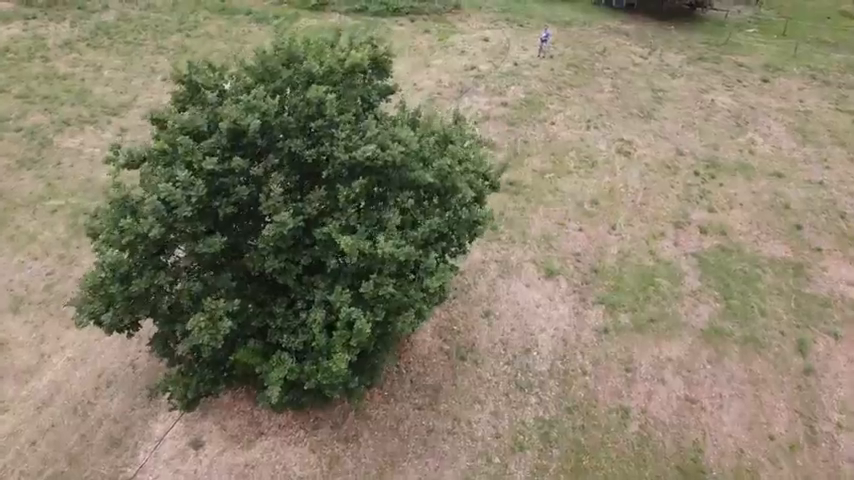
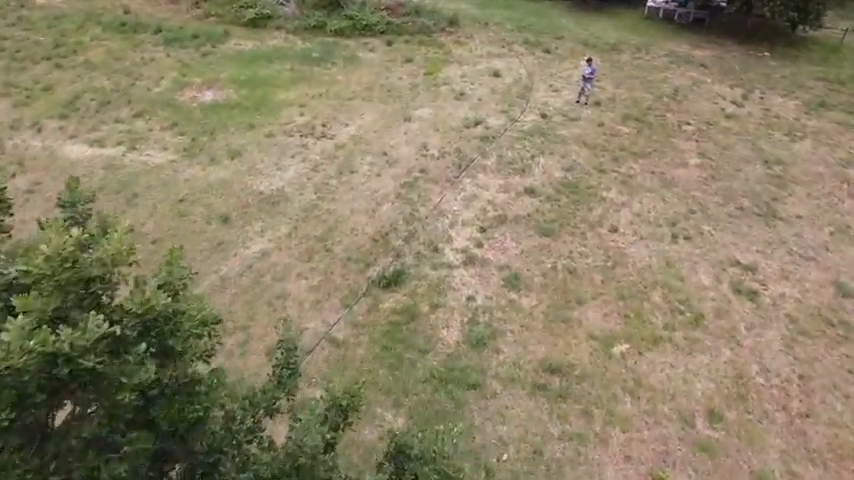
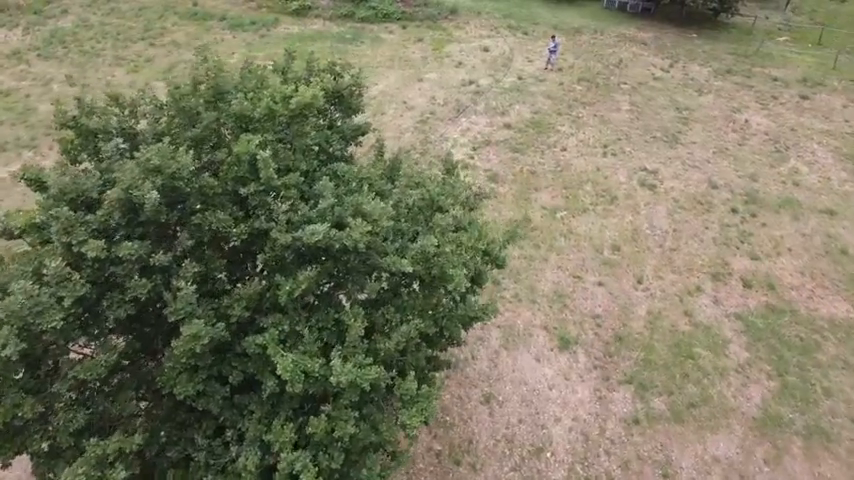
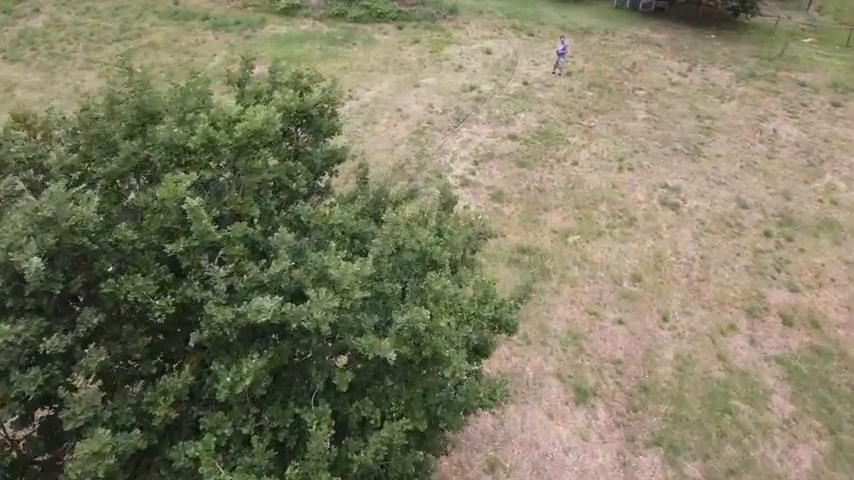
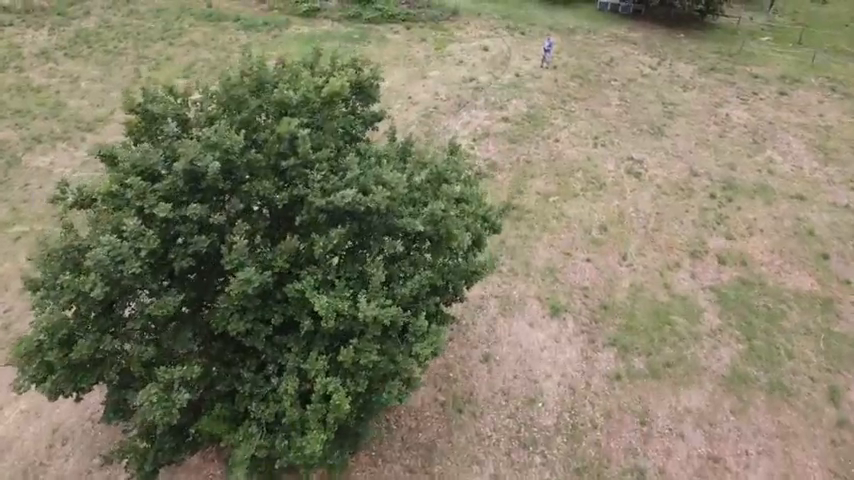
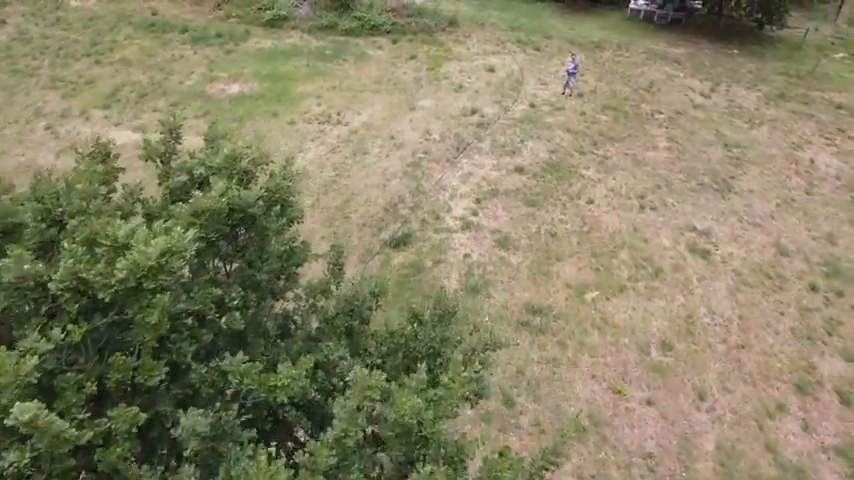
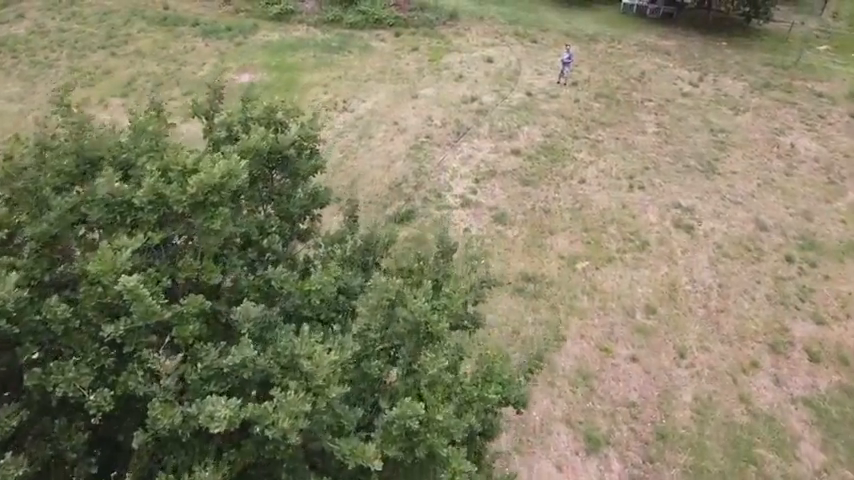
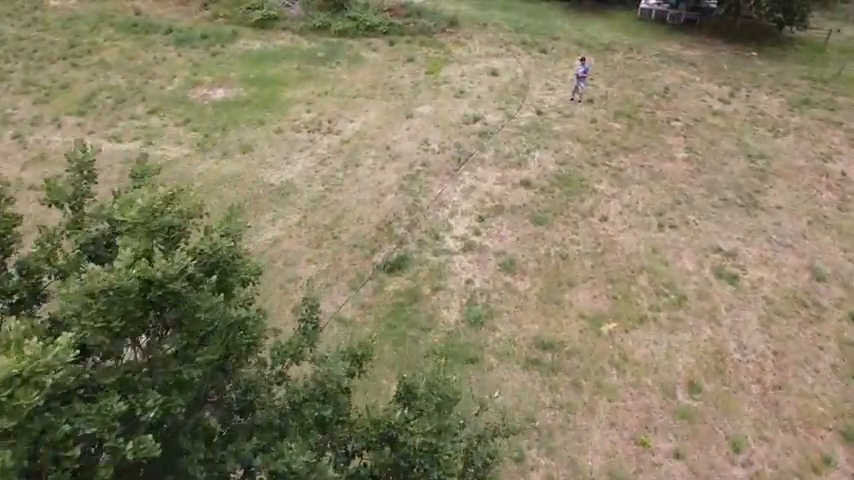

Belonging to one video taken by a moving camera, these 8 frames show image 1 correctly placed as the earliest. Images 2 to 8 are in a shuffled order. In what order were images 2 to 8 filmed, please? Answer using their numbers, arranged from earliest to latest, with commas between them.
5, 3, 4, 7, 6, 8, 2
